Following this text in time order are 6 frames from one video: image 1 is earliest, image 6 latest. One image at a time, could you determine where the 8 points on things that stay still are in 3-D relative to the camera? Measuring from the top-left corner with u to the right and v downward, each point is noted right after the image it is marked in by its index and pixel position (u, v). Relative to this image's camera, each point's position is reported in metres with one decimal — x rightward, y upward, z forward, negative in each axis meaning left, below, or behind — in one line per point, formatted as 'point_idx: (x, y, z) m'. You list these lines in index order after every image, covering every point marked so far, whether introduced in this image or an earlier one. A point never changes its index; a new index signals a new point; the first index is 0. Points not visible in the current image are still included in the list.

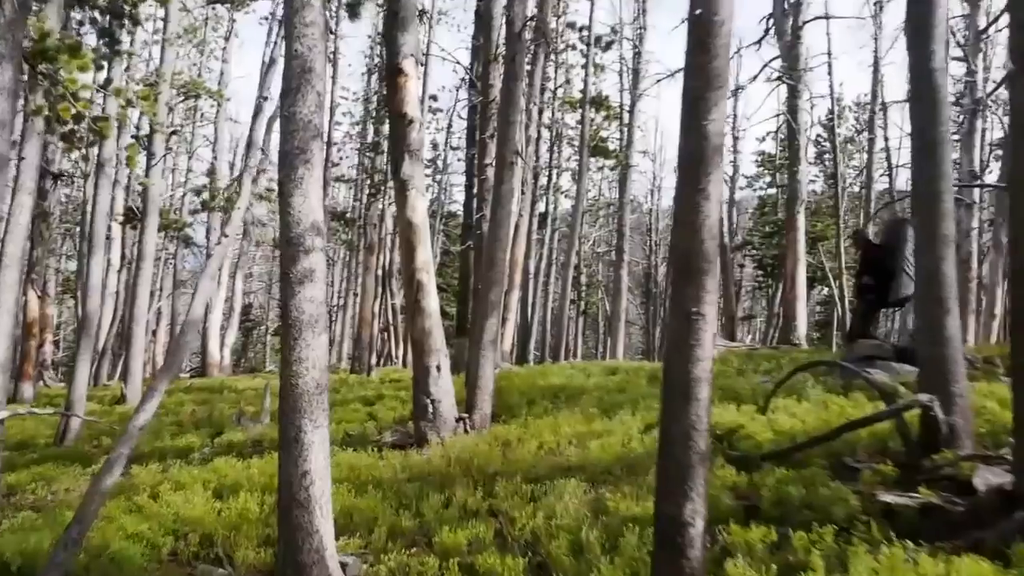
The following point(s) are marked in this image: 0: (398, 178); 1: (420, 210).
0: (-0.9, +0.8, +8.7) m
1: (-0.7, +0.6, +8.6) m
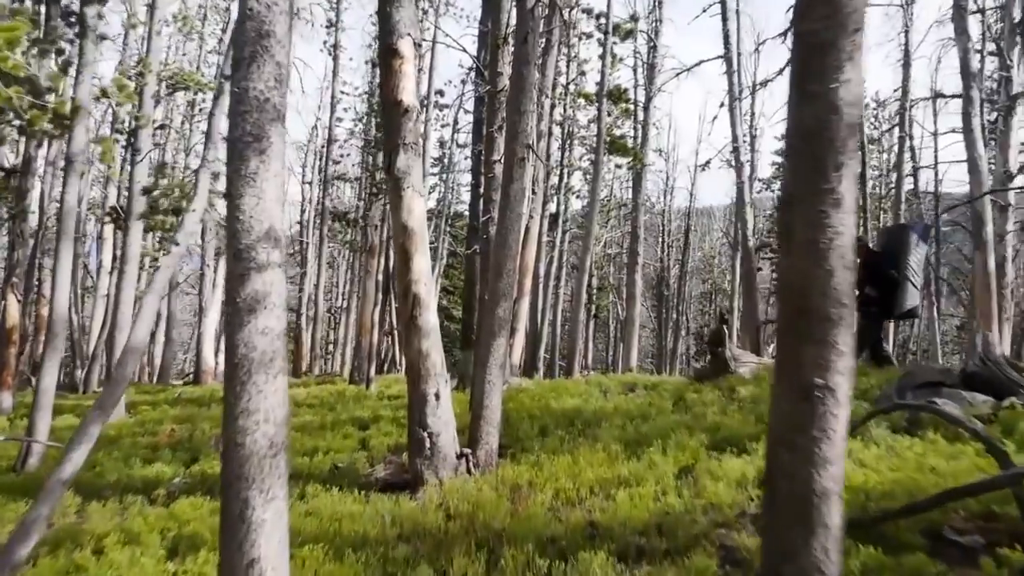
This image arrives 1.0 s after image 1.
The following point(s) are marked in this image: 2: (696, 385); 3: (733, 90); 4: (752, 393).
0: (-0.8, +0.7, +7.5) m
1: (-0.6, +0.5, +7.5) m
2: (+1.7, -0.9, +10.7) m
3: (+3.3, +2.9, +17.3) m
4: (+1.9, -0.9, +9.5) m
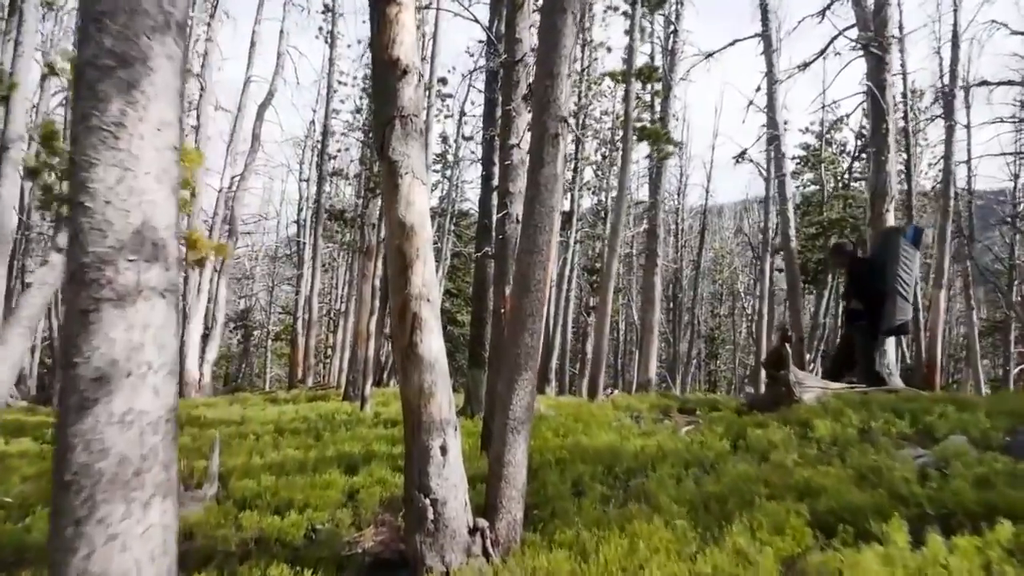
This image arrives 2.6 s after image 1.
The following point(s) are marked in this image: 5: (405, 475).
0: (-0.6, +0.6, +5.7) m
1: (-0.5, +0.4, +5.7) m
2: (+1.9, -1.0, +8.9) m
3: (+3.4, +2.8, +15.5) m
4: (+2.1, -0.9, +7.7) m
5: (-0.5, -0.9, +5.4) m
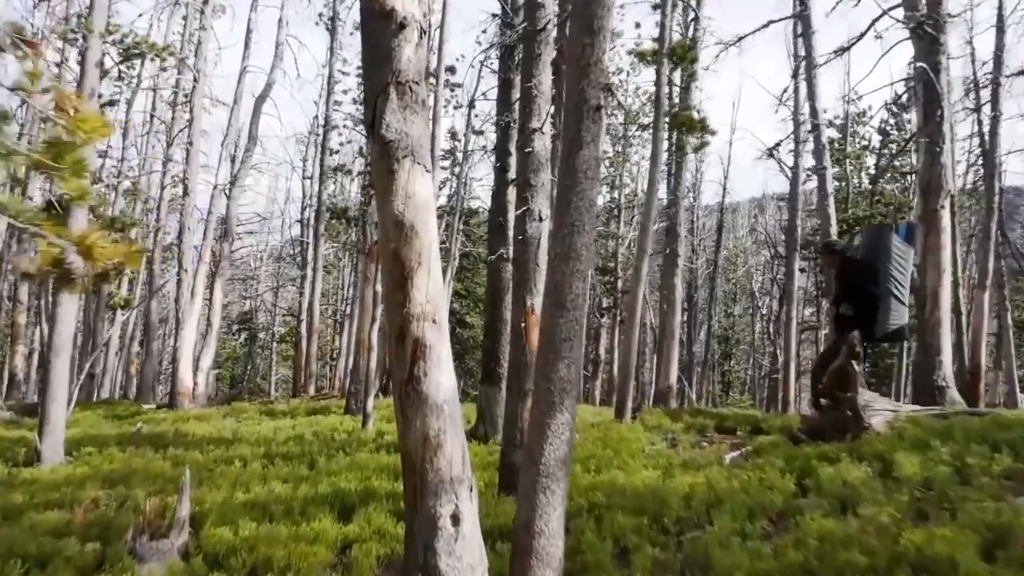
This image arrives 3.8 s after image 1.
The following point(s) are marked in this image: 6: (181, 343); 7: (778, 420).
0: (-0.5, +0.6, +4.5) m
1: (-0.4, +0.3, +4.4) m
2: (+2.0, -1.0, +7.6) m
3: (+3.6, +2.8, +14.2) m
4: (+2.2, -1.0, +6.4) m
5: (-0.4, -0.9, +4.1) m
6: (-5.4, -0.9, +19.0) m
7: (+2.4, -1.2, +10.6) m
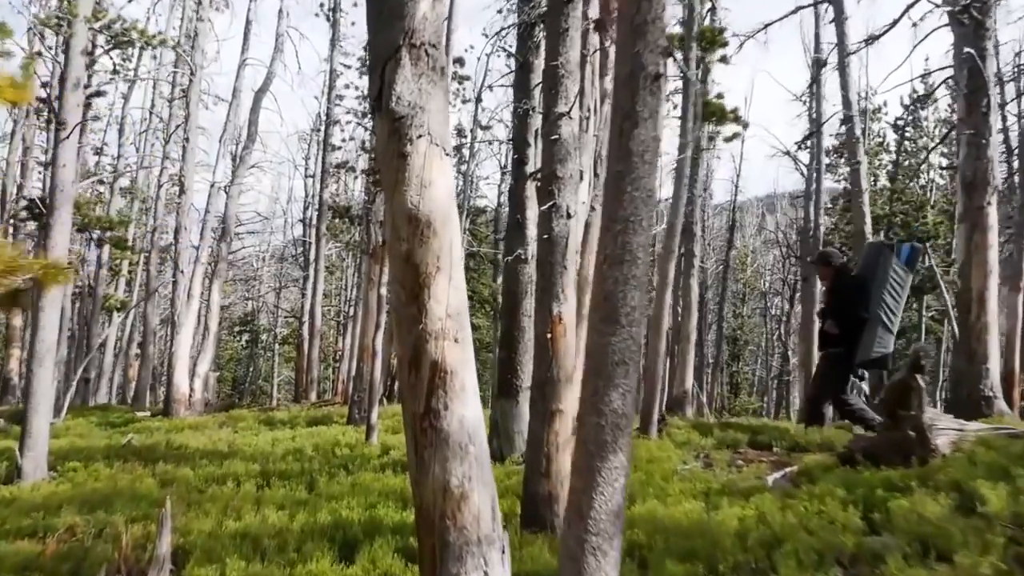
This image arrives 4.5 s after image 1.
0: (-0.4, +0.5, +3.6) m
1: (-0.2, +0.3, +3.6) m
2: (+2.1, -1.1, +6.8) m
3: (+3.8, +2.8, +13.4) m
4: (+2.3, -1.0, +5.5) m
5: (-0.3, -1.0, +3.3) m
6: (-5.2, -0.9, +18.2) m
7: (+2.6, -1.3, +9.8) m
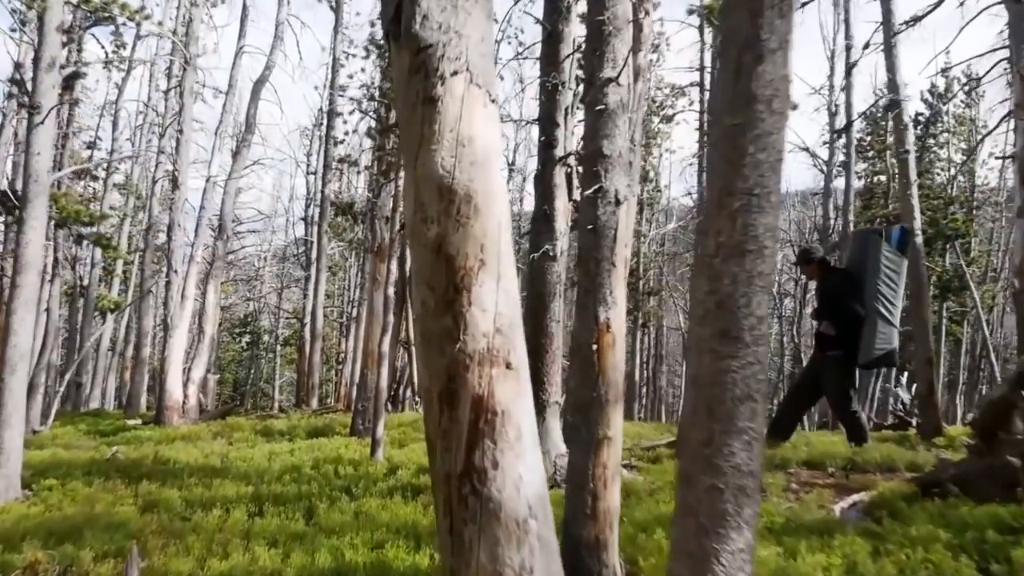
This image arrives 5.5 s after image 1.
0: (-0.2, +0.5, +2.5) m
1: (-0.1, +0.3, +2.5) m
2: (+2.3, -1.1, +5.7) m
3: (+3.9, +2.8, +12.3) m
4: (+2.5, -1.0, +4.5) m
5: (-0.1, -1.0, +2.2) m
6: (-5.0, -0.9, +17.1) m
7: (+2.8, -1.3, +8.7) m
